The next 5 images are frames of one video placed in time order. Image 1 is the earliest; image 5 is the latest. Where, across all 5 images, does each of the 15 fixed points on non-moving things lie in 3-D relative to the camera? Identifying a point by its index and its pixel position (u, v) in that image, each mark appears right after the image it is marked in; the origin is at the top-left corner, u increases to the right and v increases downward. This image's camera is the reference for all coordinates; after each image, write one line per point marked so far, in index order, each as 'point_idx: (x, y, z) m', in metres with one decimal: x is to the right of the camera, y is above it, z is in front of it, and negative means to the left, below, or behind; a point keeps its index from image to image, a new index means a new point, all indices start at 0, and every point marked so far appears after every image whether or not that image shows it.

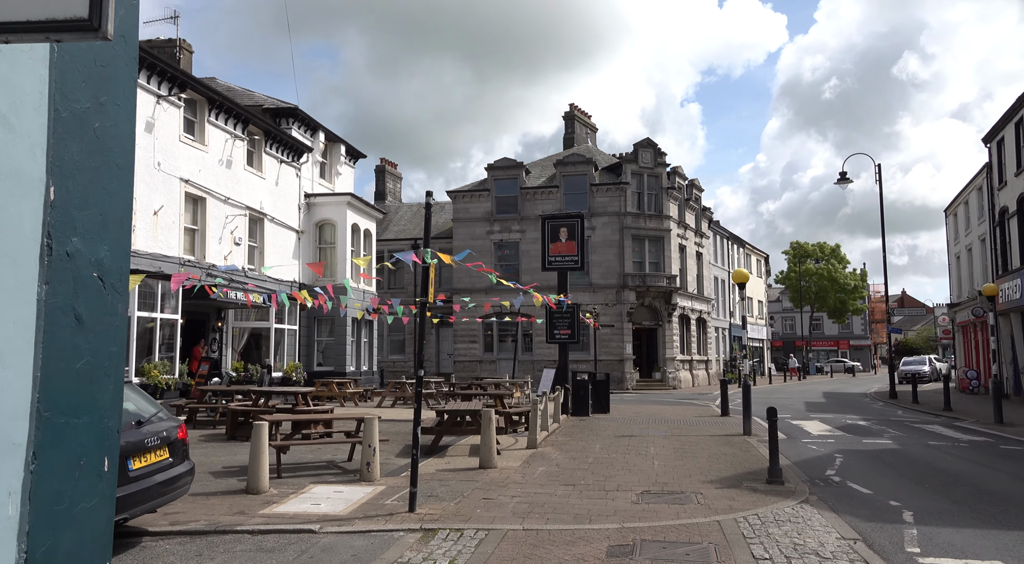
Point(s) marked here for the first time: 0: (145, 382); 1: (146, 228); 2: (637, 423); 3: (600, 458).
0: (-7.4, -2.0, +17.2) m
1: (-8.0, +1.2, +18.7) m
2: (+2.8, -3.2, +19.3) m
3: (+1.3, -2.6, +12.6) m
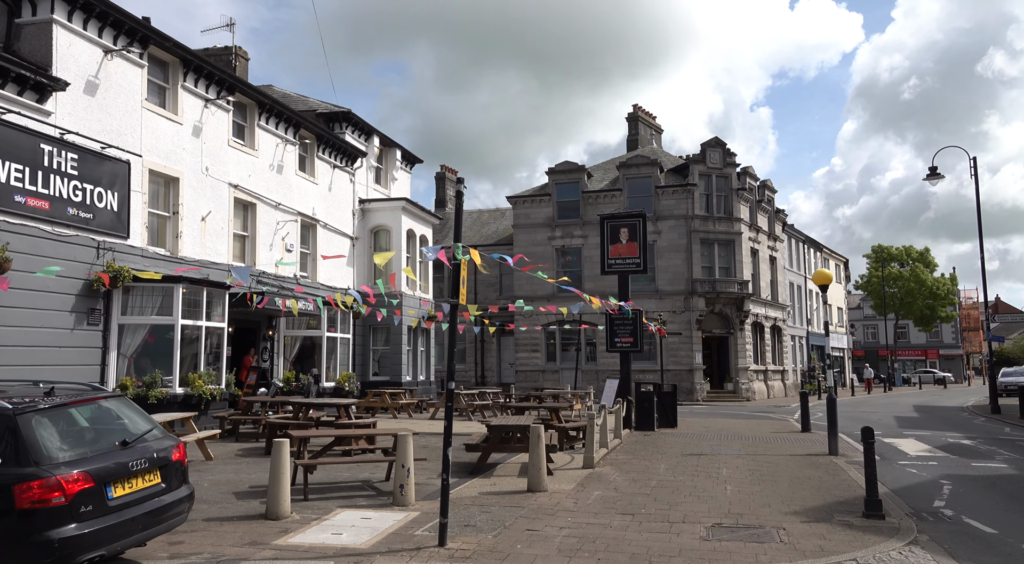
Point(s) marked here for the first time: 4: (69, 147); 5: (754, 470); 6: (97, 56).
0: (-6.3, -2.2, +16.6) m
1: (-6.8, +1.0, +18.2) m
2: (+4.1, -3.3, +17.9) m
3: (+2.0, -2.6, +11.3) m
4: (-7.8, +2.4, +15.1) m
5: (+3.5, -2.7, +12.3) m
6: (-7.7, +4.2, +15.9) m
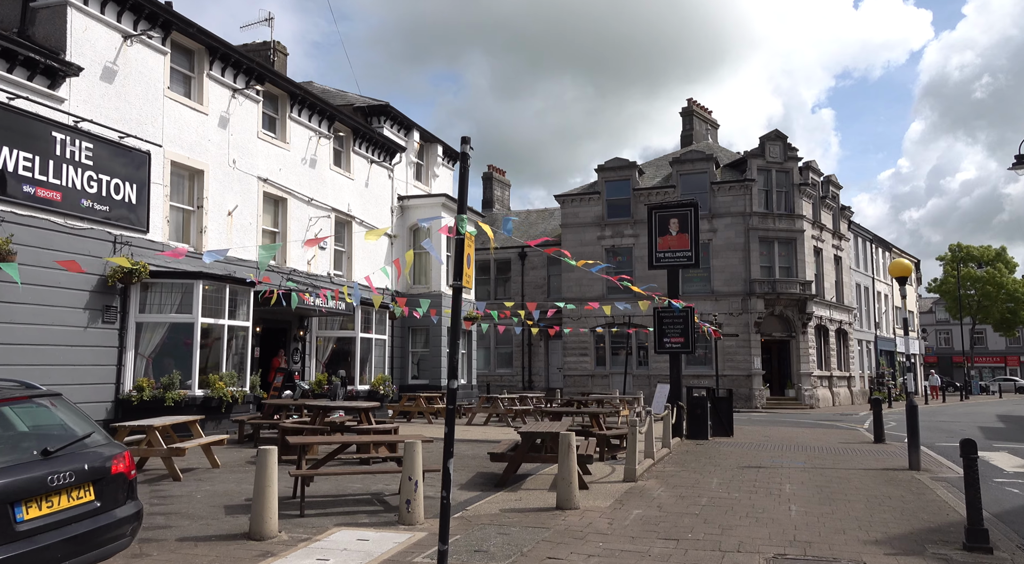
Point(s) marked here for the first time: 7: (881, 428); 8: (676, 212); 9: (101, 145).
0: (-5.6, -2.1, +15.7) m
1: (-5.9, +1.1, +17.3) m
2: (+4.9, -3.2, +16.3) m
3: (+2.4, -2.5, +9.9) m
4: (-7.2, +2.4, +14.3) m
5: (+3.9, -2.6, +10.7) m
6: (-7.1, +4.3, +15.2) m
7: (+8.2, -3.2, +18.9) m
8: (+3.3, +1.4, +17.4) m
9: (-7.0, +2.4, +14.6) m
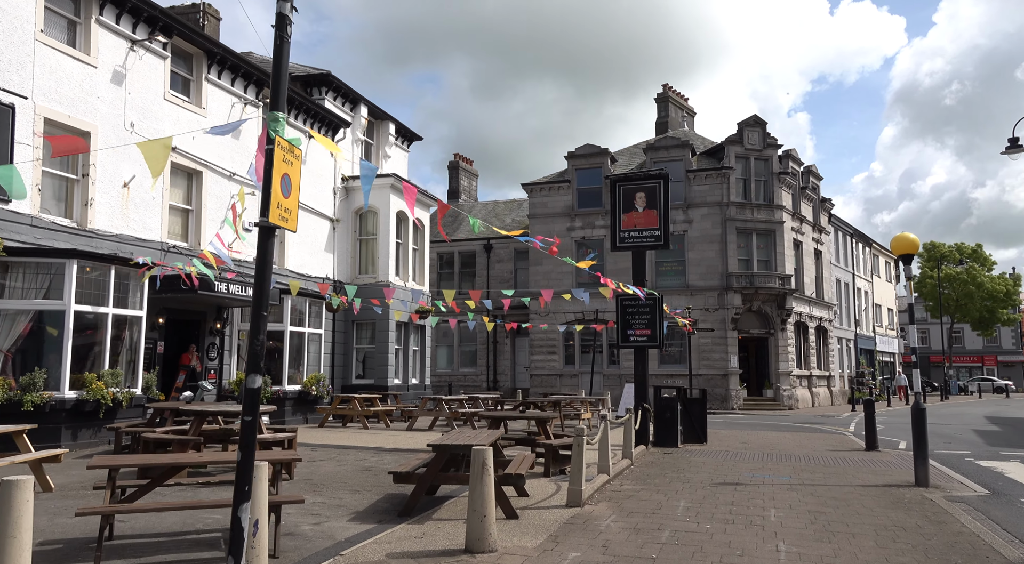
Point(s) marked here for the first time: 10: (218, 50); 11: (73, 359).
0: (-6.5, -1.8, +13.2) m
1: (-7.0, +1.4, +14.9) m
2: (+3.9, -2.9, +14.1) m
3: (+1.5, -2.2, +7.6) m
4: (-8.1, +2.8, +11.8) m
5: (+3.0, -2.3, +8.5) m
6: (-8.0, +4.6, +12.7) m
7: (+7.1, -3.0, +16.8) m
8: (+2.3, +1.7, +15.2) m
9: (-8.0, +2.7, +12.1) m
10: (-6.1, +4.8, +17.6) m
11: (-6.7, -1.2, +13.2) m
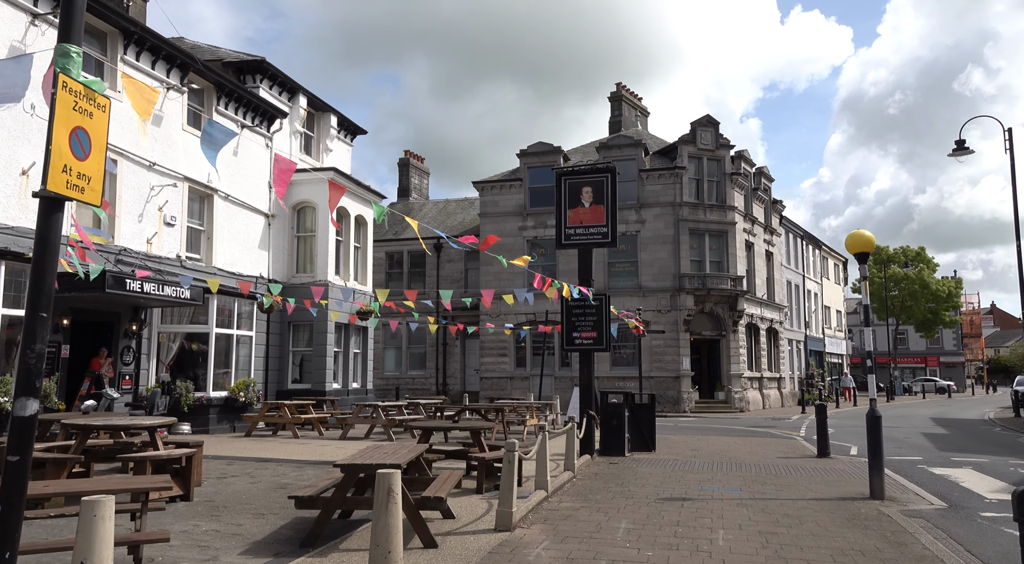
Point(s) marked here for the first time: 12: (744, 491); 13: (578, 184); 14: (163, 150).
0: (-7.5, -1.7, +12.0) m
1: (-8.0, +1.4, +13.6) m
2: (+2.9, -2.9, +13.4) m
3: (+0.9, -2.2, +6.8) m
4: (-8.9, +2.8, +10.5) m
5: (+2.3, -2.3, +7.8) m
6: (-8.9, +4.6, +11.4) m
7: (+6.0, -3.0, +16.3) m
8: (+1.3, +1.7, +14.4) m
9: (-8.8, +2.7, +10.8) m
10: (-7.2, +4.8, +16.4) m
11: (-7.6, -1.1, +12.0) m
12: (+3.0, -2.7, +11.0) m
13: (+1.1, +1.6, +14.5) m
14: (-7.2, +2.7, +17.7) m
